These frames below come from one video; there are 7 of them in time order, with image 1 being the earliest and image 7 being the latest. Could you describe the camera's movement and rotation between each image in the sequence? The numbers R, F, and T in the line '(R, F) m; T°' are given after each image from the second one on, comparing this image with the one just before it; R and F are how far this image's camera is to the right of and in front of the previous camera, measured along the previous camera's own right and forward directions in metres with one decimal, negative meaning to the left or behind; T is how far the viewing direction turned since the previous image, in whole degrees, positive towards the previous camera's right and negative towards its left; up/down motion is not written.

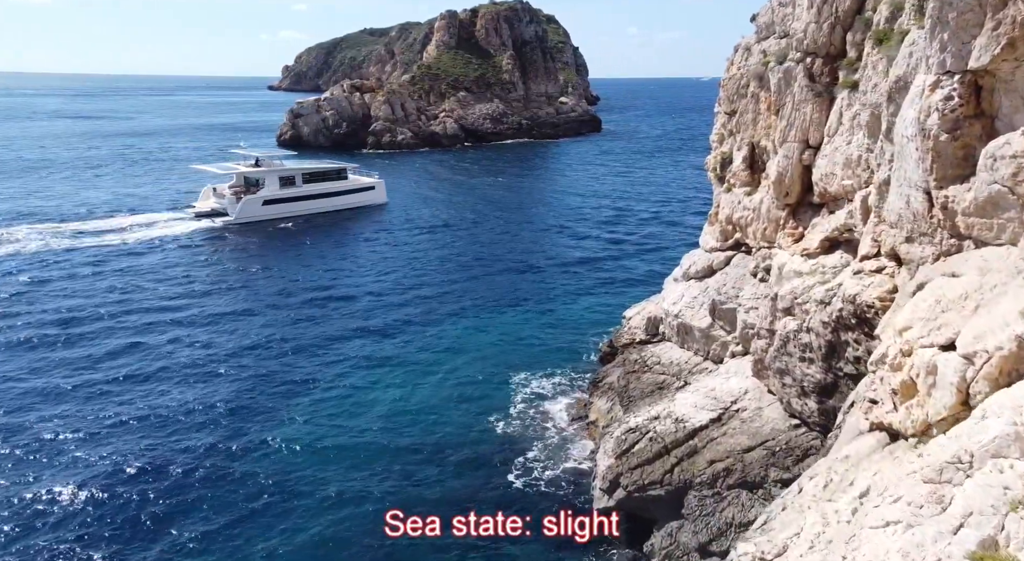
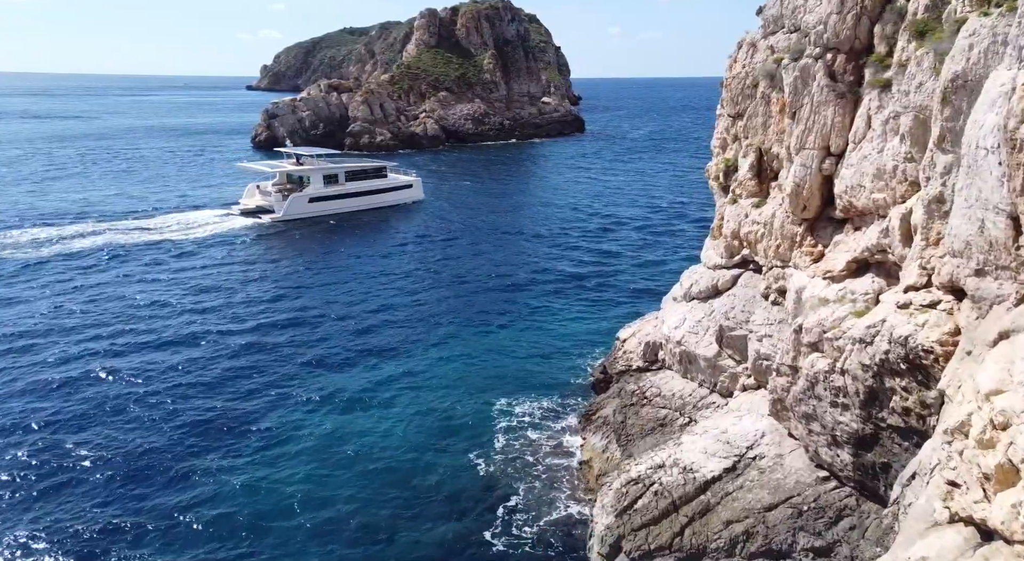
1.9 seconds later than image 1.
(0.0, +2.8) m; +1°
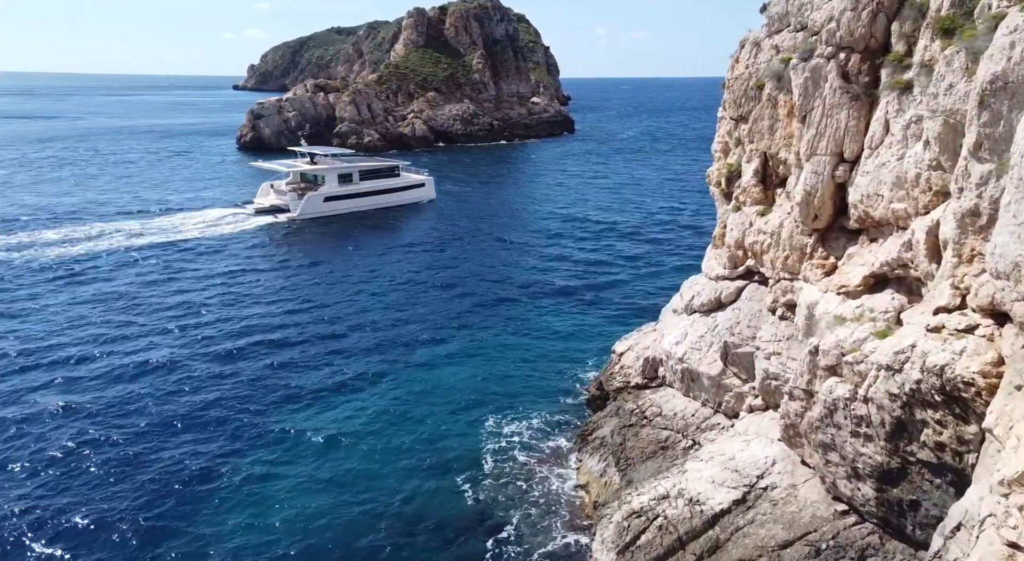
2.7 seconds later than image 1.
(-0.1, +1.4) m; +1°
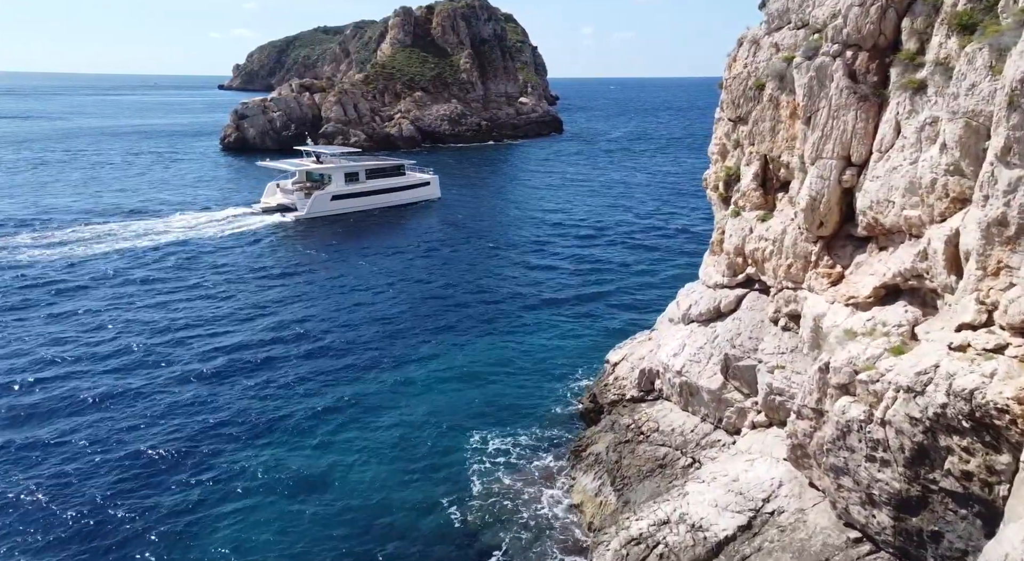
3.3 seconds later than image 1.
(0.0, +1.1) m; +1°
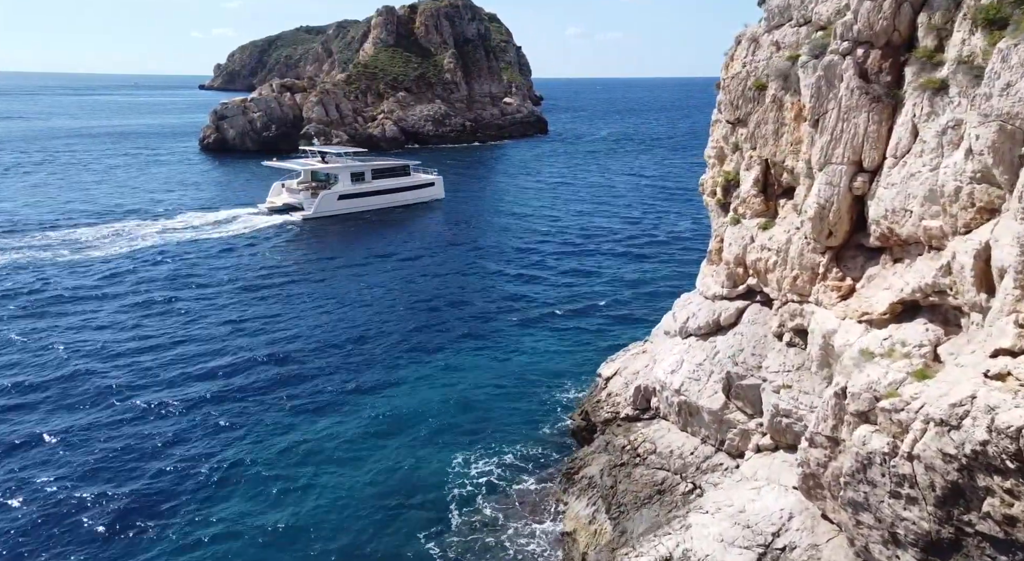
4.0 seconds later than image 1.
(-0.1, +1.3) m; +1°
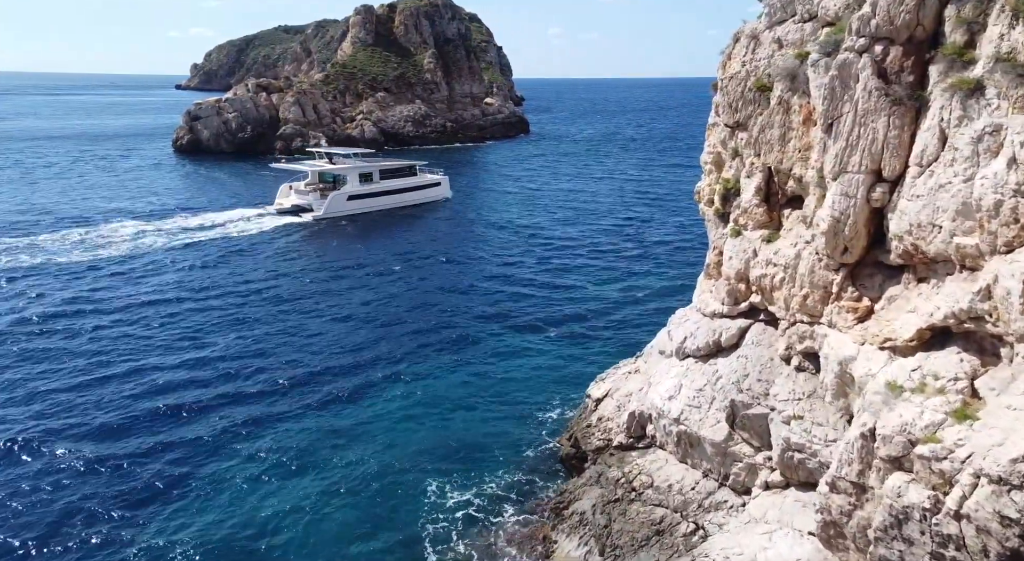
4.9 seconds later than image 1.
(0.0, +1.7) m; +1°
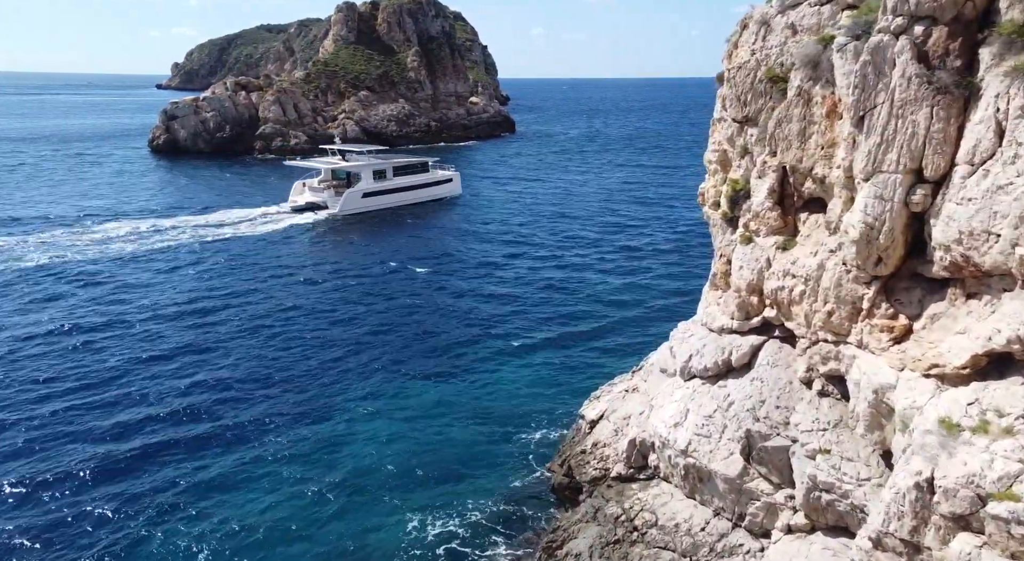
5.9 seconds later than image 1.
(0.0, +2.1) m; +1°
